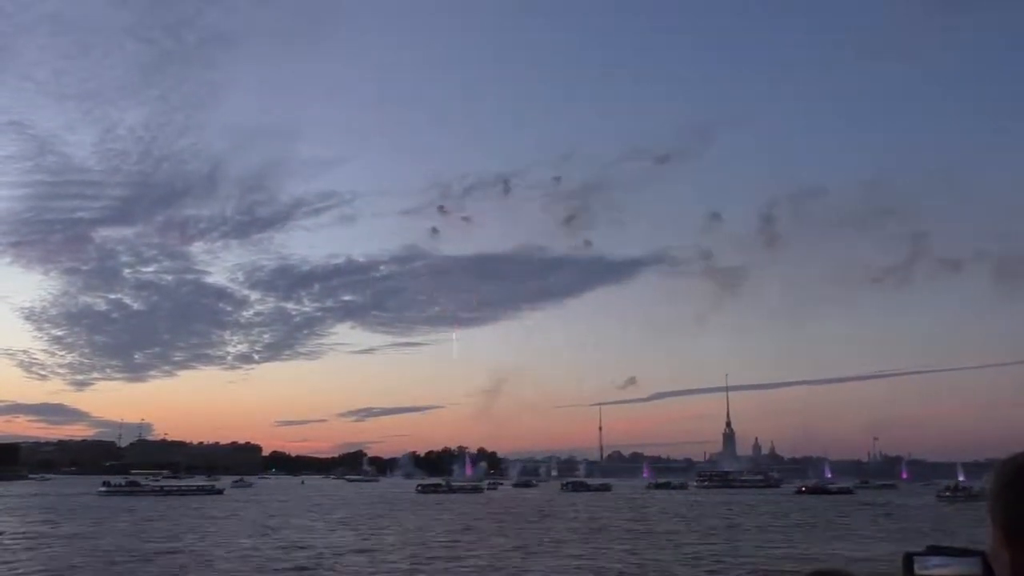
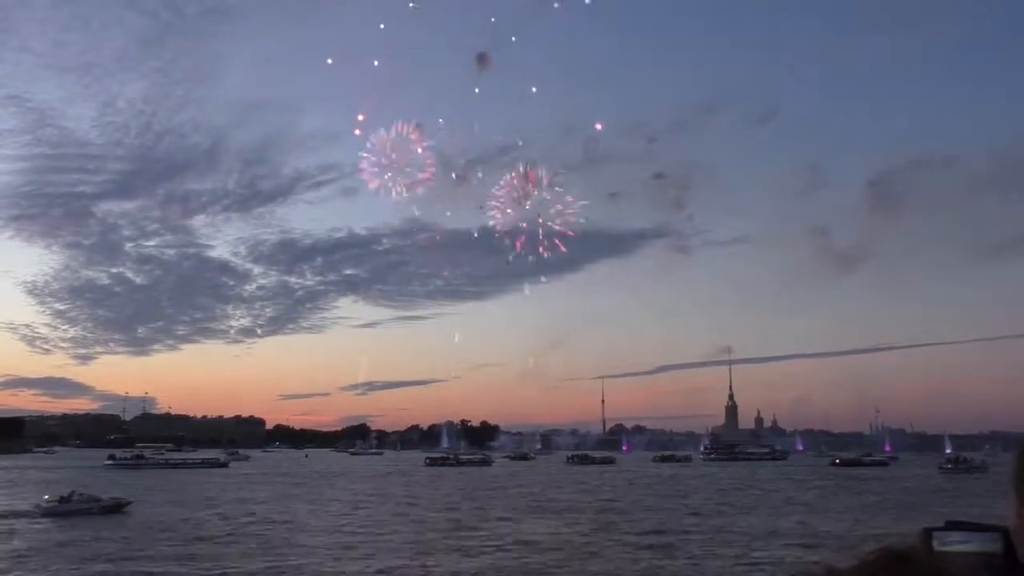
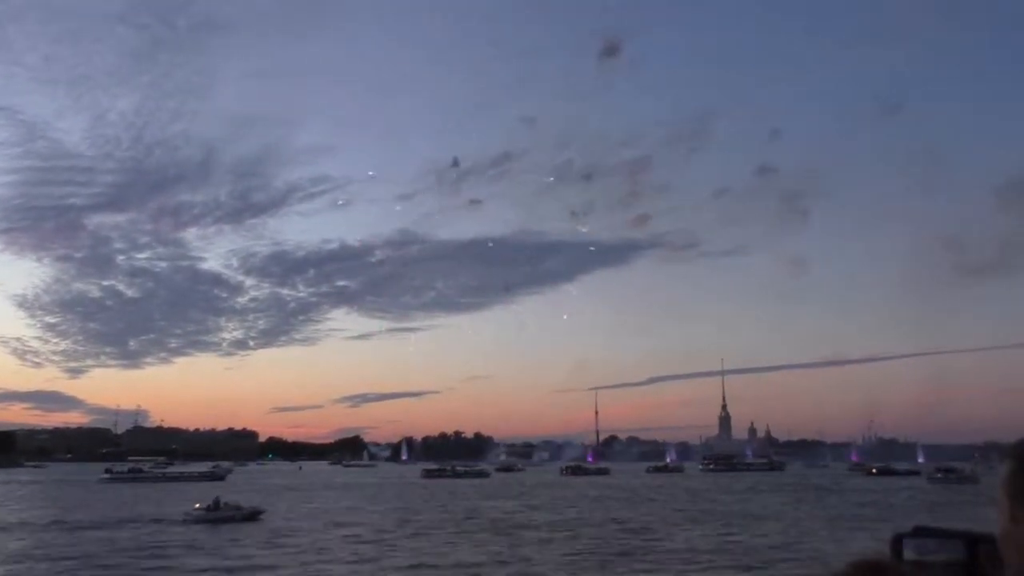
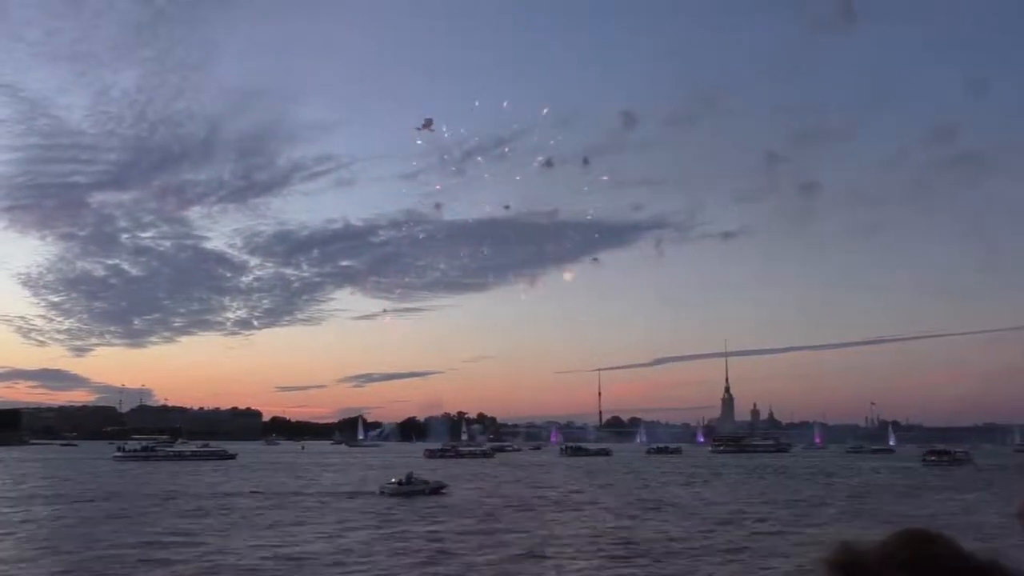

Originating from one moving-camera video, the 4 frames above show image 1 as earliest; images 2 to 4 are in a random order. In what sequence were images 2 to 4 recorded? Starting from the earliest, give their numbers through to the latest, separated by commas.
2, 3, 4
